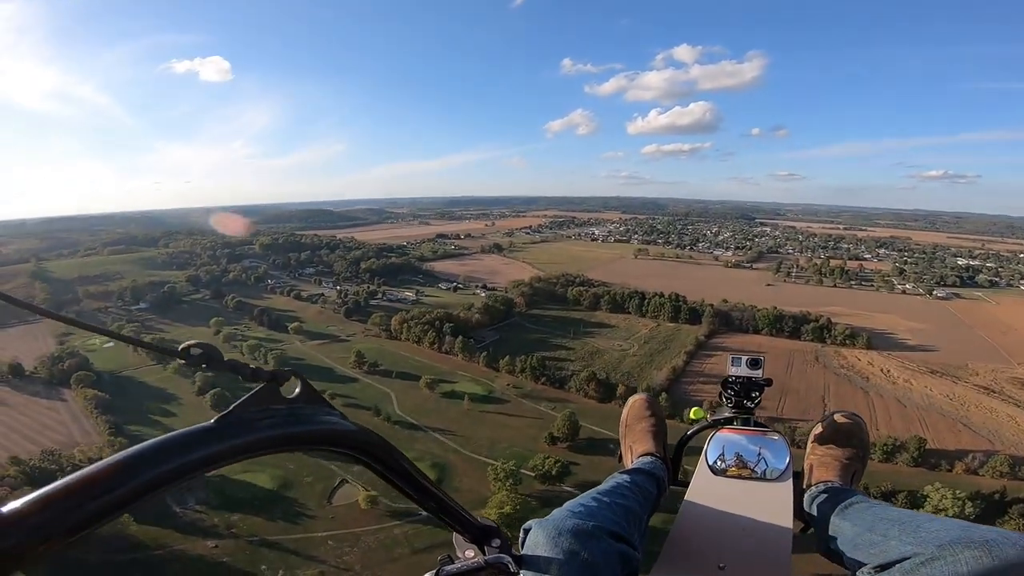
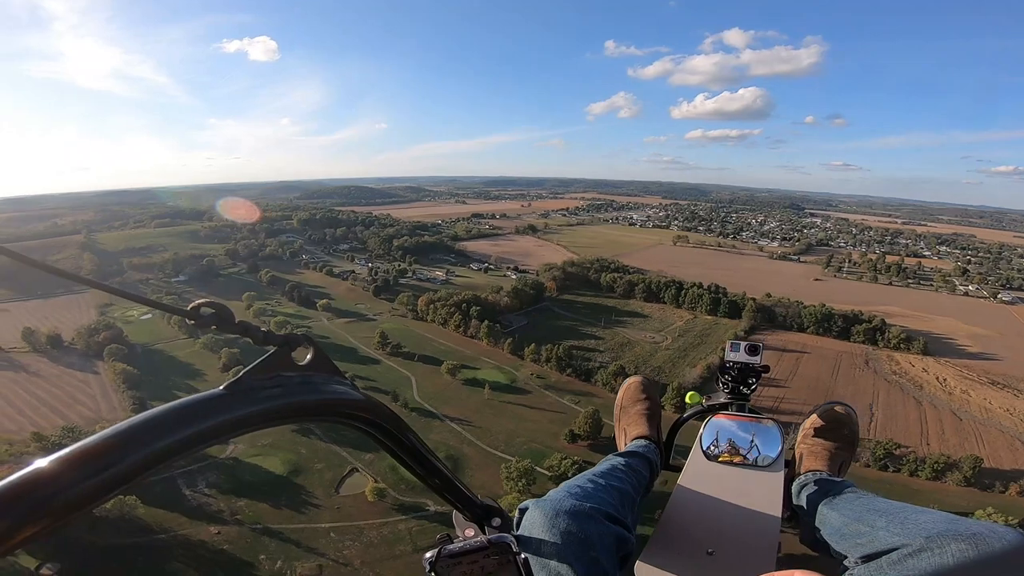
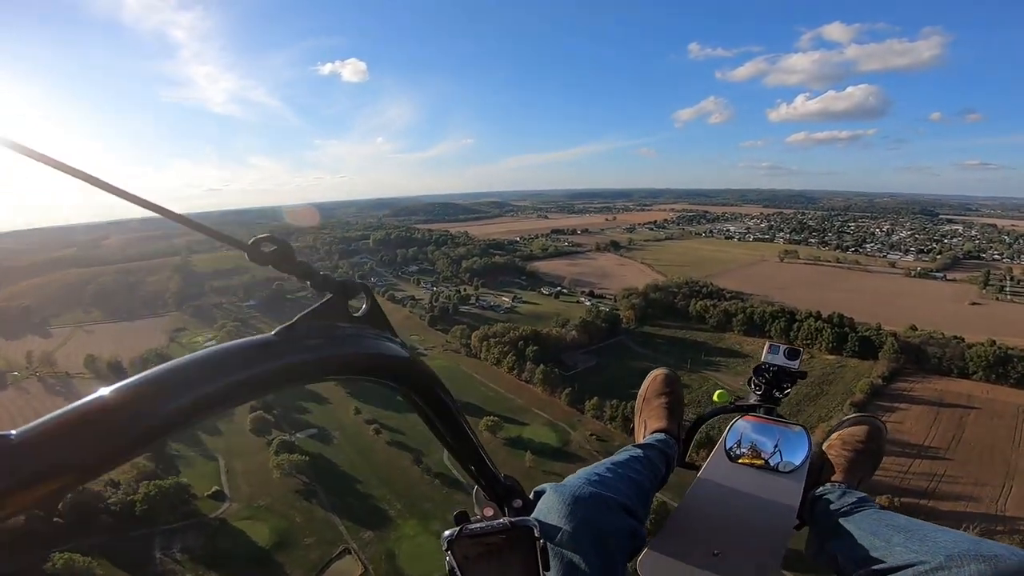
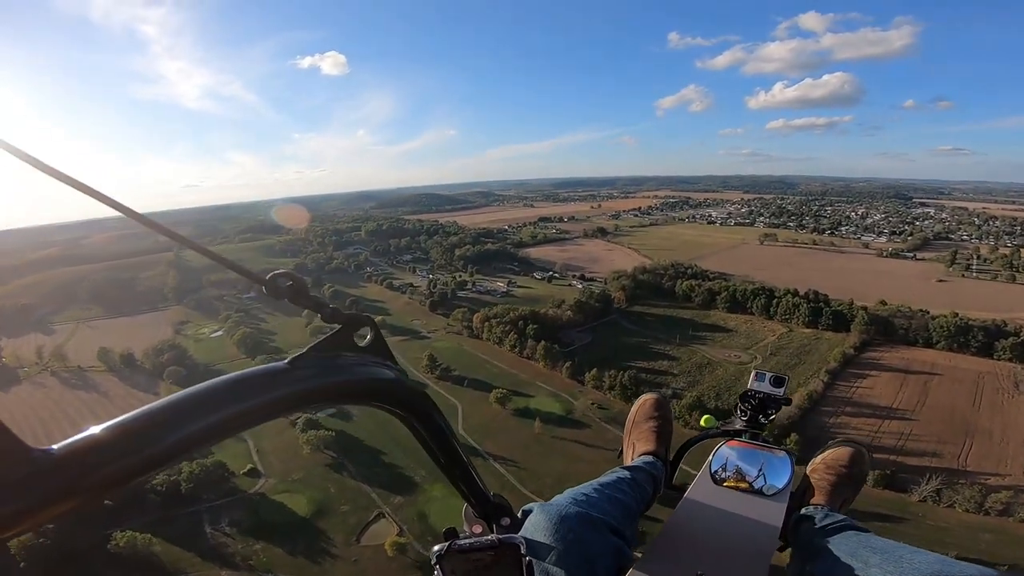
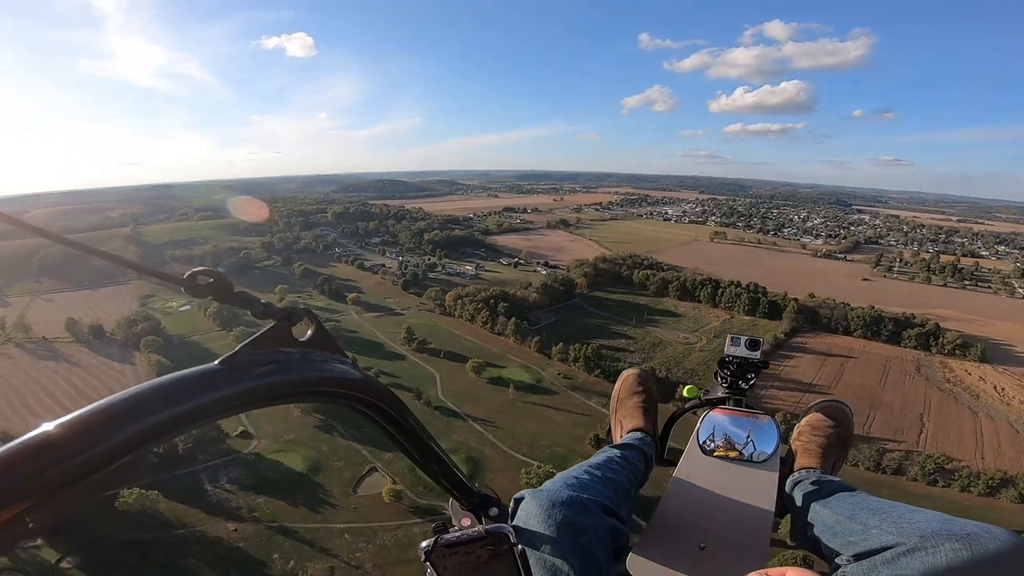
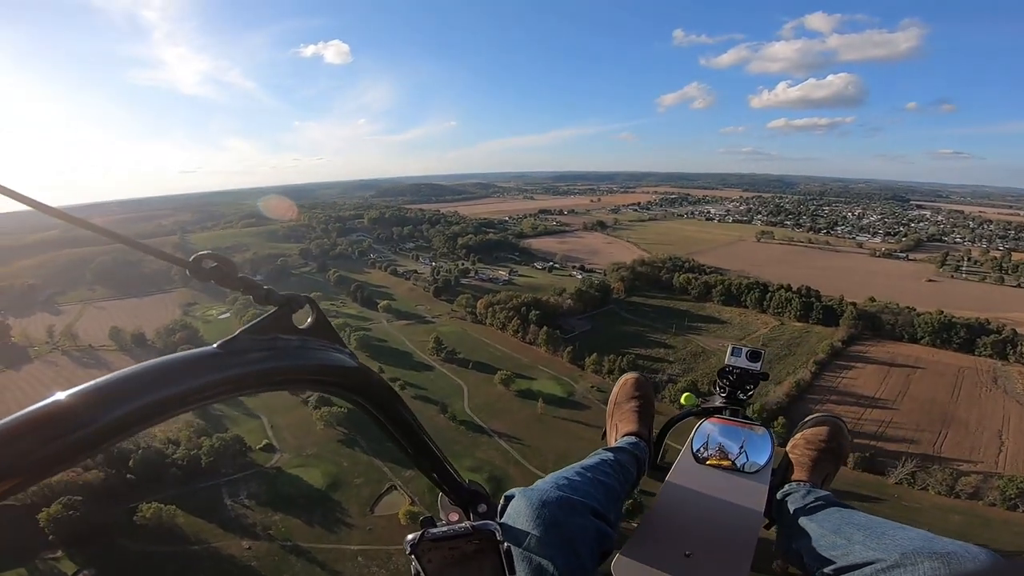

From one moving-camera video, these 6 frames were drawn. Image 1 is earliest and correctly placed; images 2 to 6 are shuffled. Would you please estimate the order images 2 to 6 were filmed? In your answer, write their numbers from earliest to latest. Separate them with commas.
2, 5, 6, 4, 3
